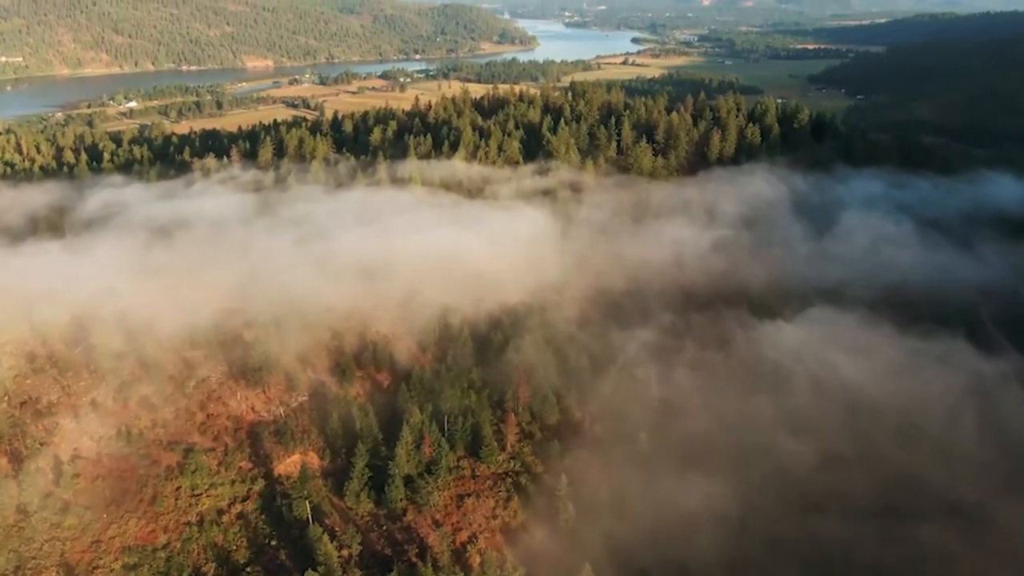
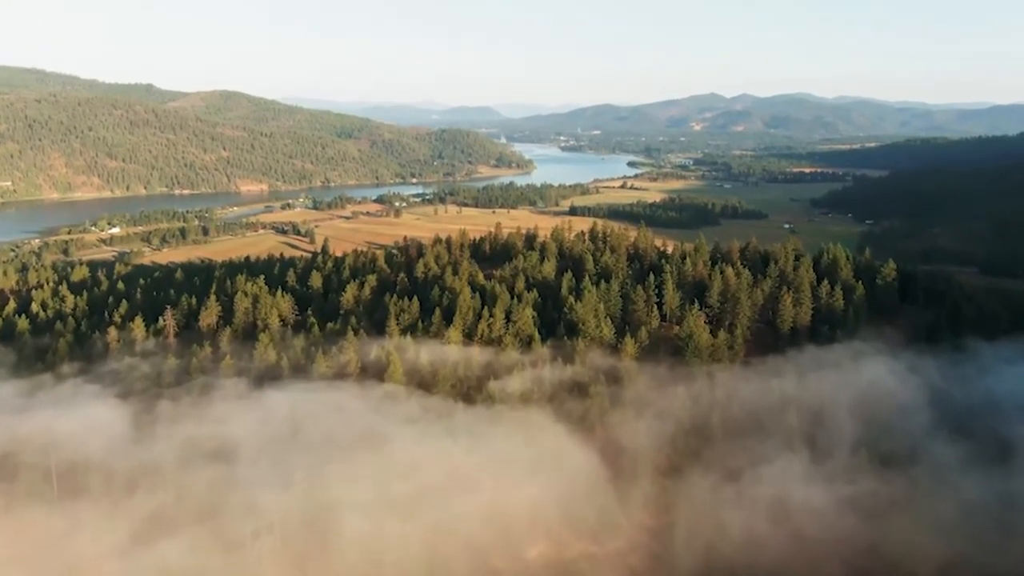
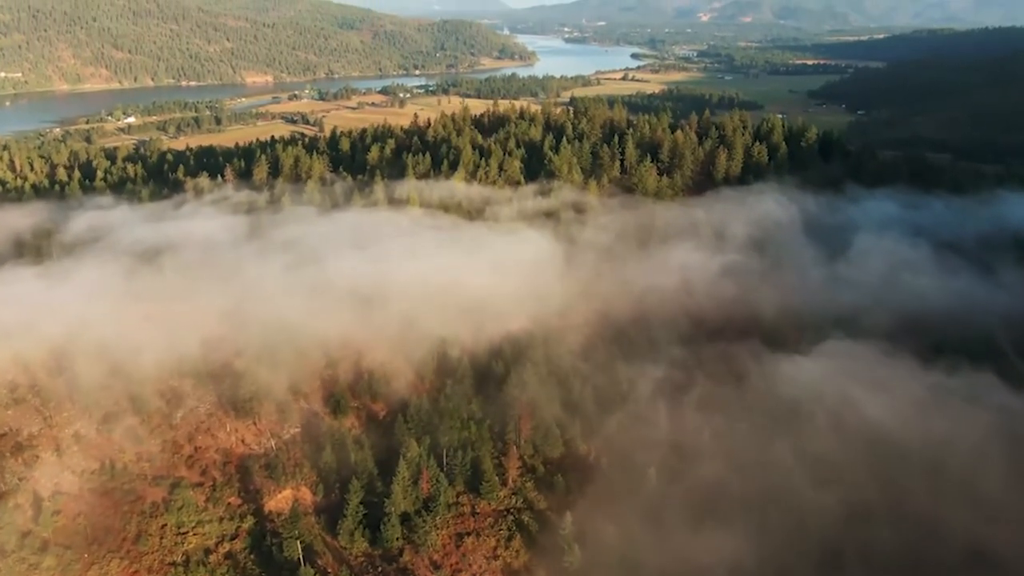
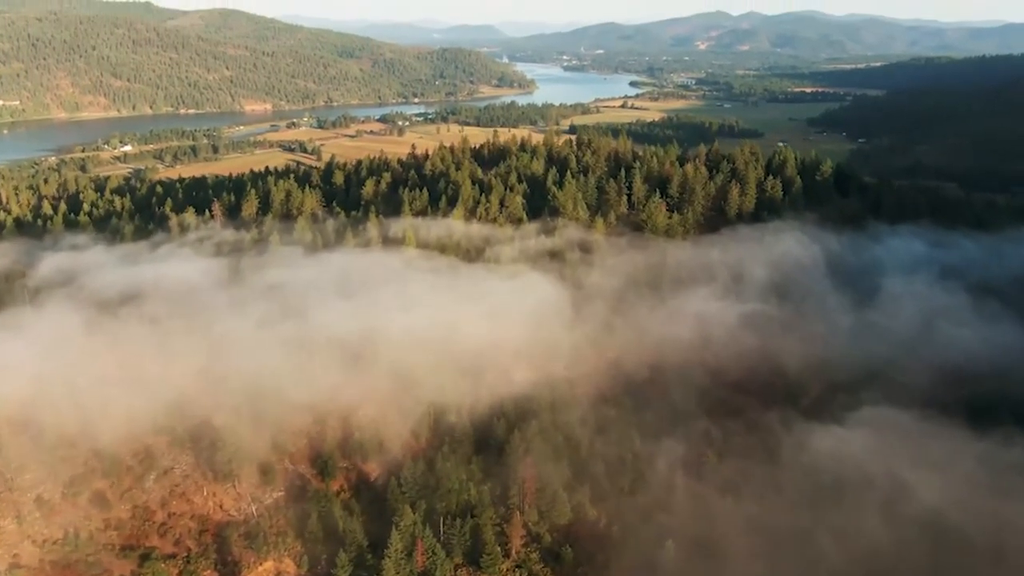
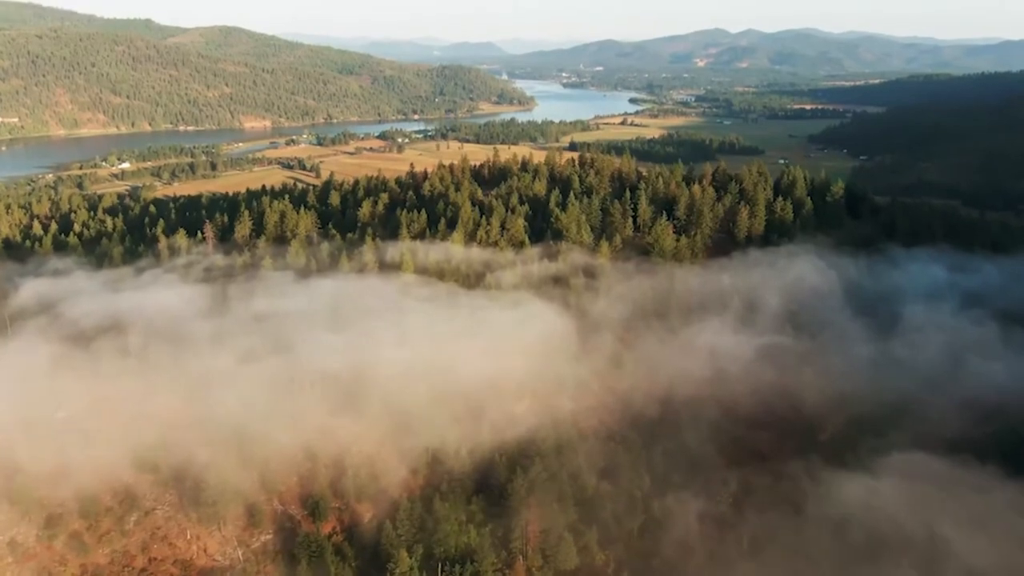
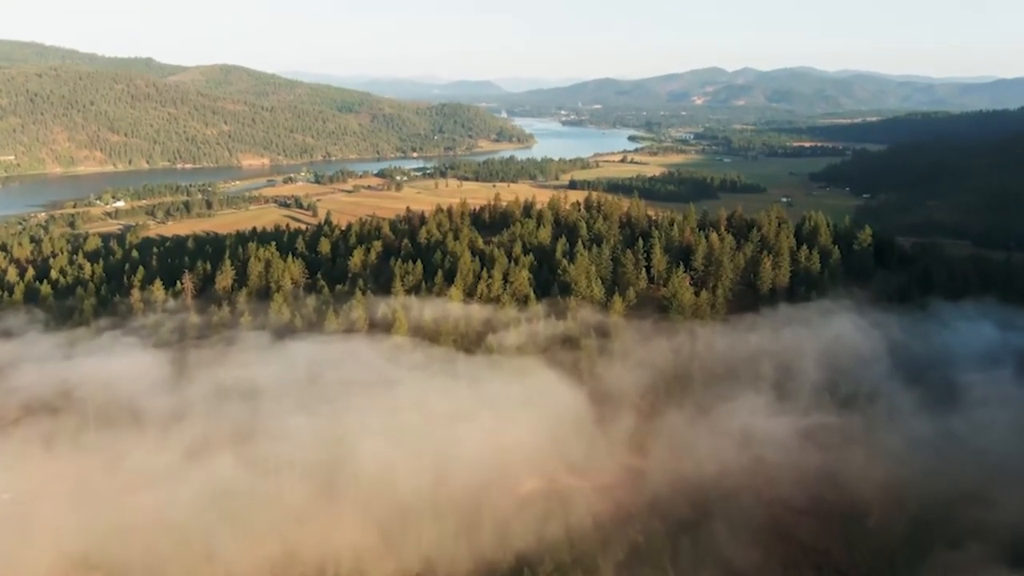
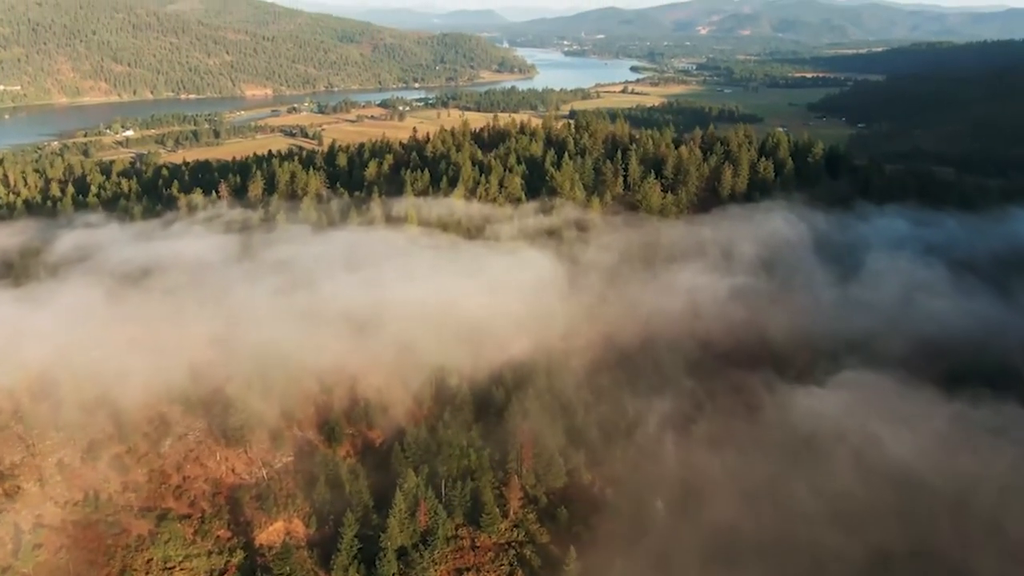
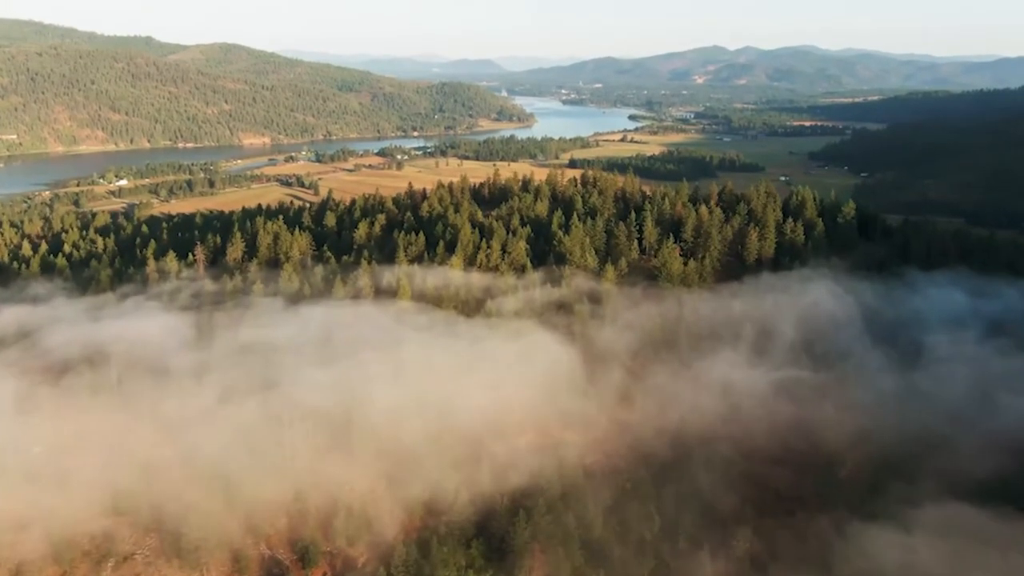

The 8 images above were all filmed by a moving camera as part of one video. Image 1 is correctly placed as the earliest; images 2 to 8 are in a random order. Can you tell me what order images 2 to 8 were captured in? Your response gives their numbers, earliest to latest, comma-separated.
3, 7, 4, 5, 8, 6, 2
